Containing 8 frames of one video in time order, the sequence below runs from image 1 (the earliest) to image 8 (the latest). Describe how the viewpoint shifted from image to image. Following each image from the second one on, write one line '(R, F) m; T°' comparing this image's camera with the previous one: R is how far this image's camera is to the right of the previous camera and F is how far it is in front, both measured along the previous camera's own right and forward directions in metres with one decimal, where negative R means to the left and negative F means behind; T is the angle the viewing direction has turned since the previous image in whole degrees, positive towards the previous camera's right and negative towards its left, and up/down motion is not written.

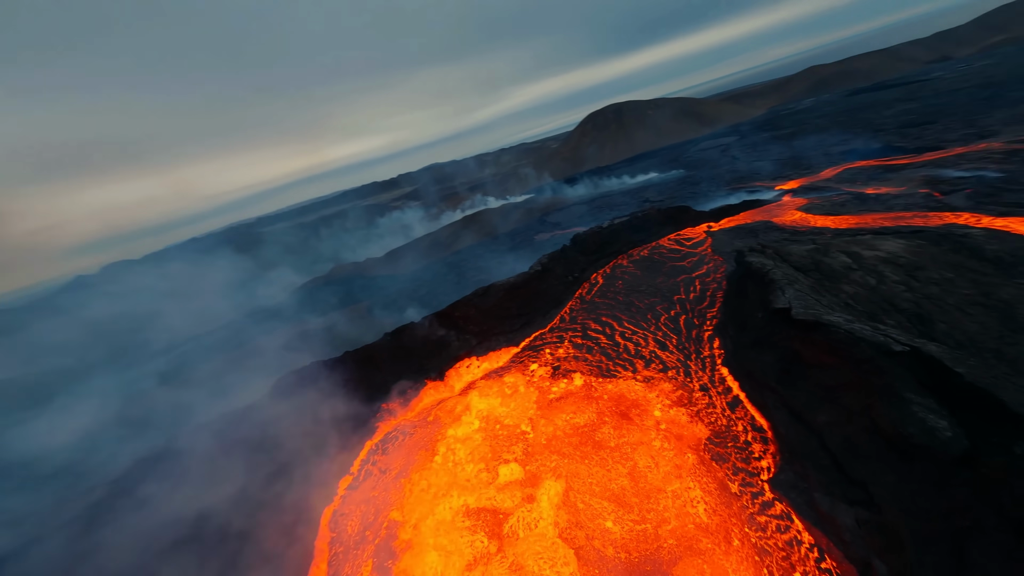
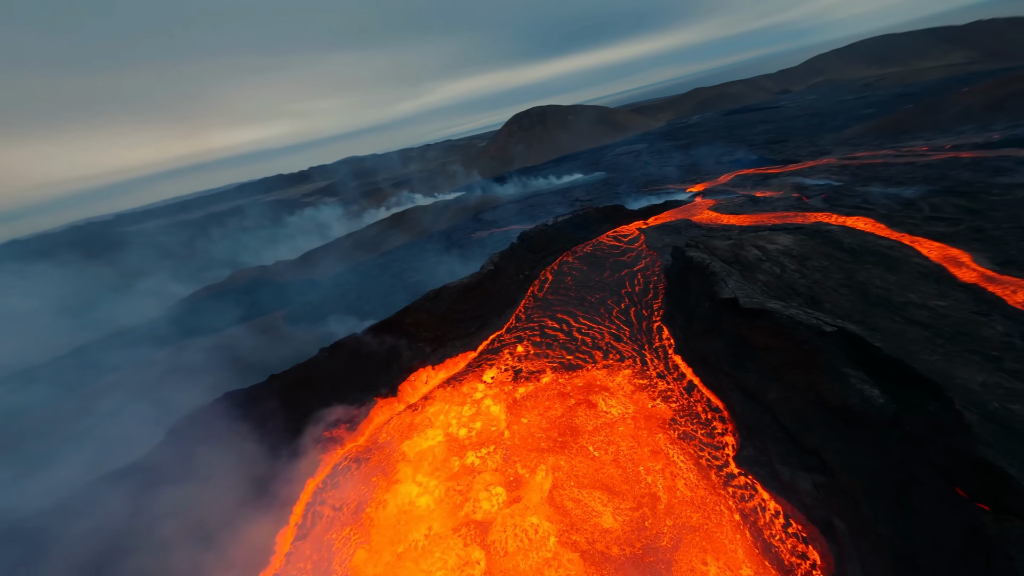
(-0.7, +0.6) m; +12°
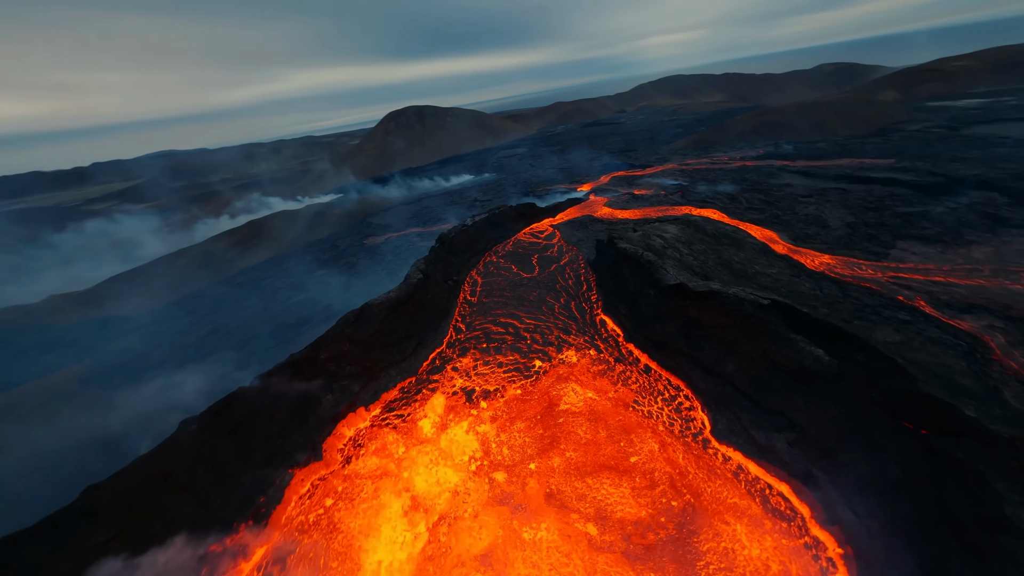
(-1.2, +1.2) m; +19°
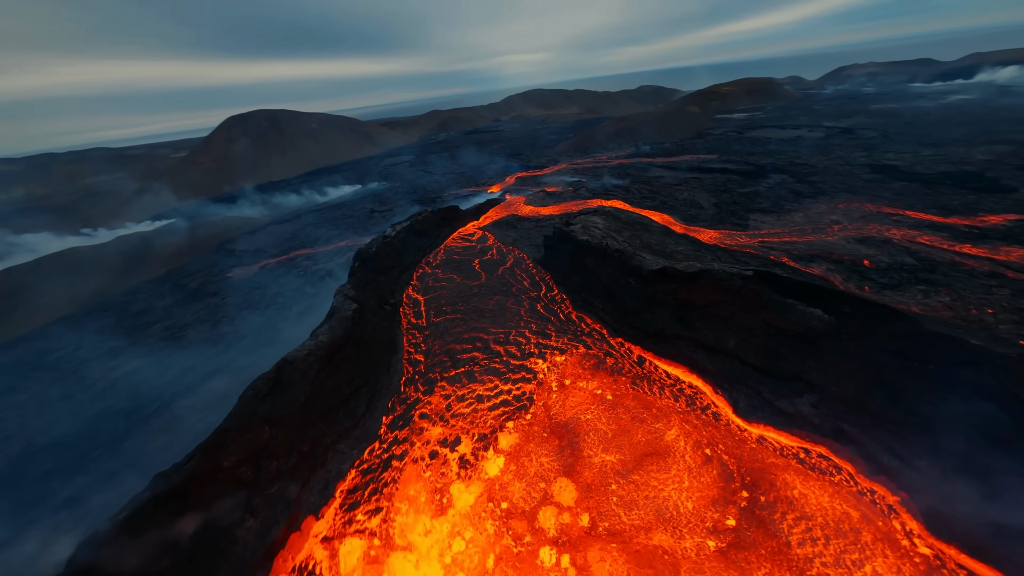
(-1.6, +1.6) m; +18°
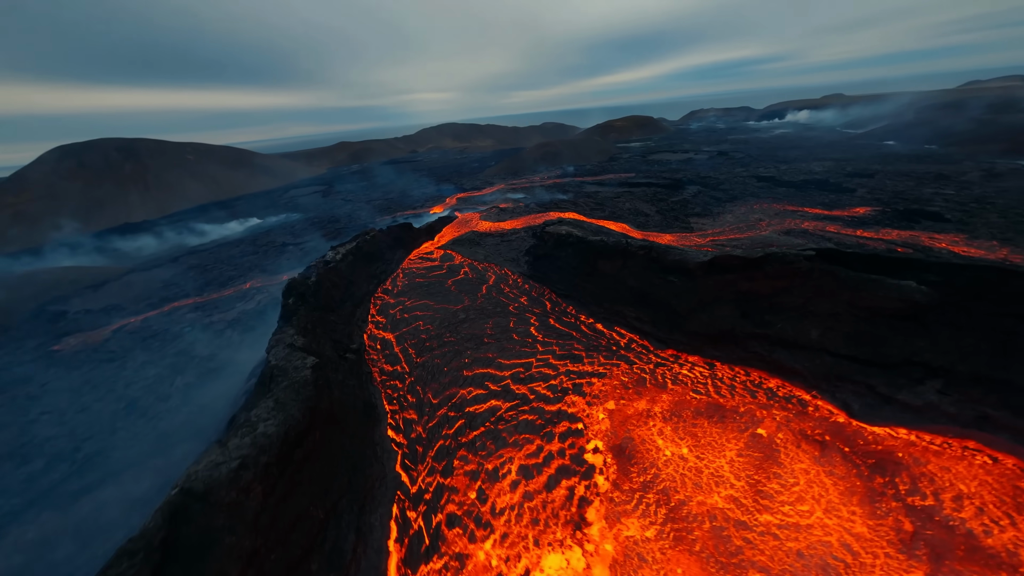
(-1.8, +2.2) m; +13°
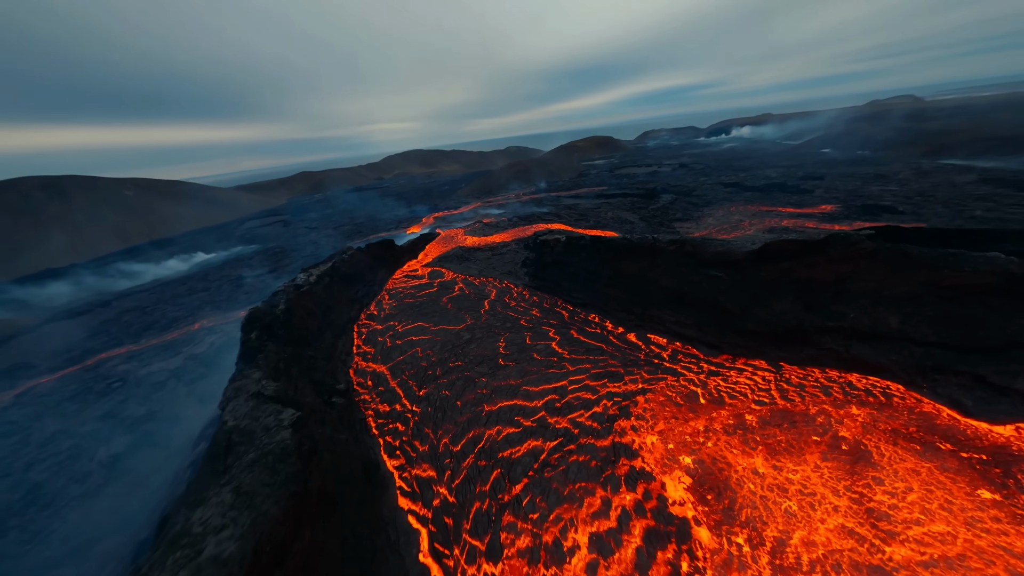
(-0.9, +1.2) m; +5°
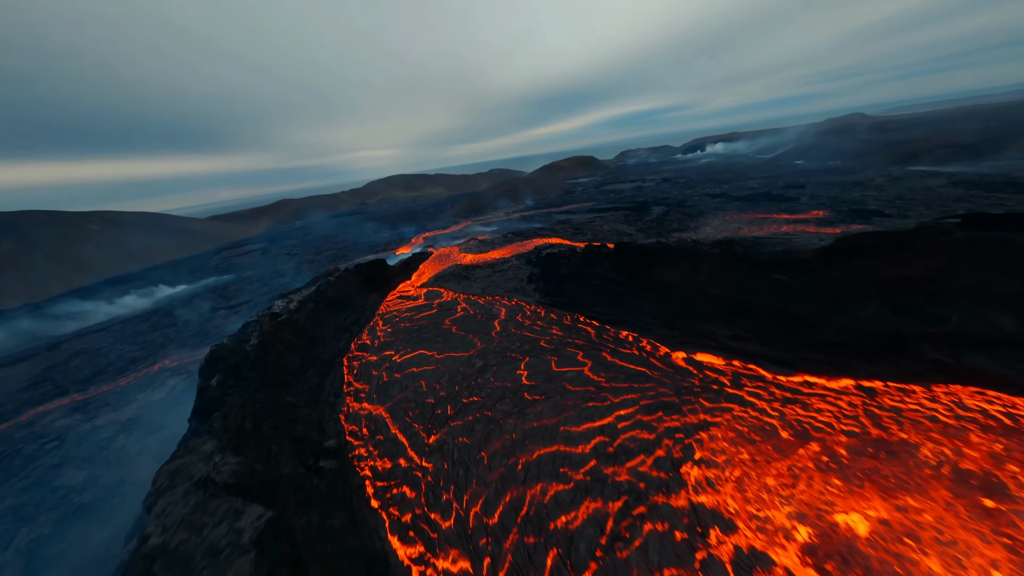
(-0.7, +1.0) m; +2°
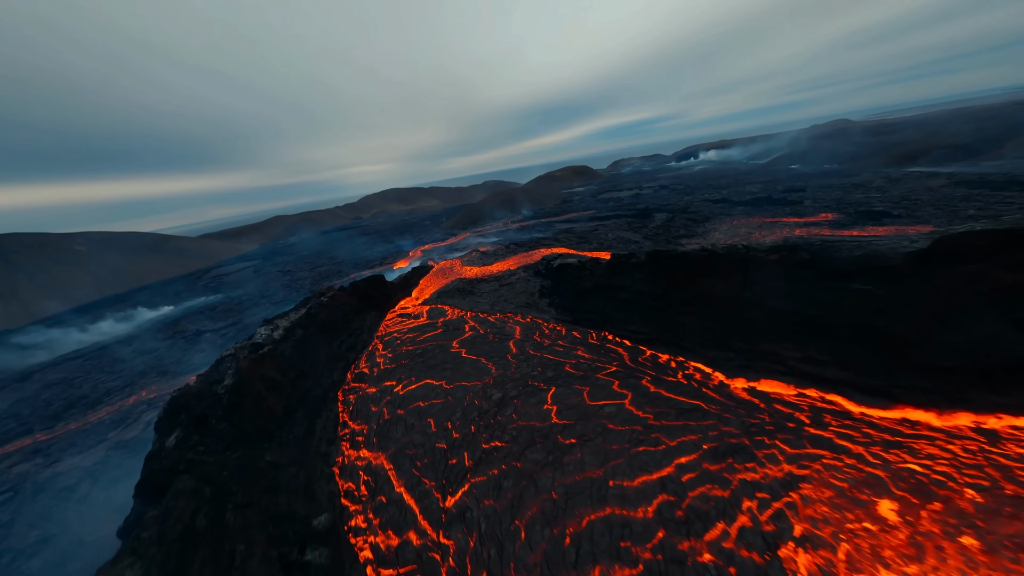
(-0.5, +0.9) m; +1°
